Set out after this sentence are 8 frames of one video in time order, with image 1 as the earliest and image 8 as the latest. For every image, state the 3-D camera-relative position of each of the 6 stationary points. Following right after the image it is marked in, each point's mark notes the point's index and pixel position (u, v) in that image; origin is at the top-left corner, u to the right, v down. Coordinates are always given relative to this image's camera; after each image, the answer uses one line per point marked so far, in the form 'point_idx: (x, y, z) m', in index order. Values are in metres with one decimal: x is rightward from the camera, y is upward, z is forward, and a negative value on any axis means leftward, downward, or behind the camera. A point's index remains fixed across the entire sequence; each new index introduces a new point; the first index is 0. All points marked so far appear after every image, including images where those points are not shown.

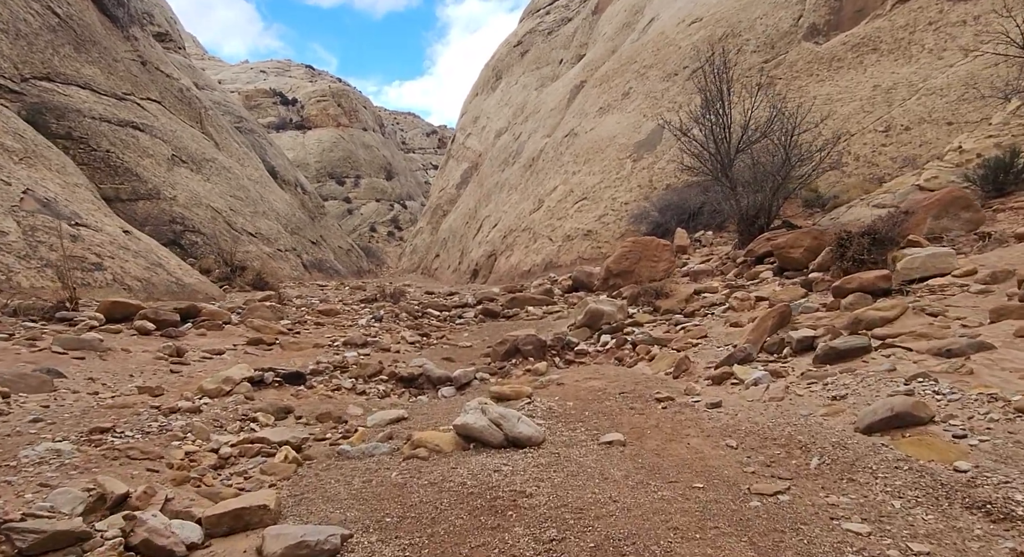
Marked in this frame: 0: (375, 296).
0: (-2.6, -0.3, +14.1) m
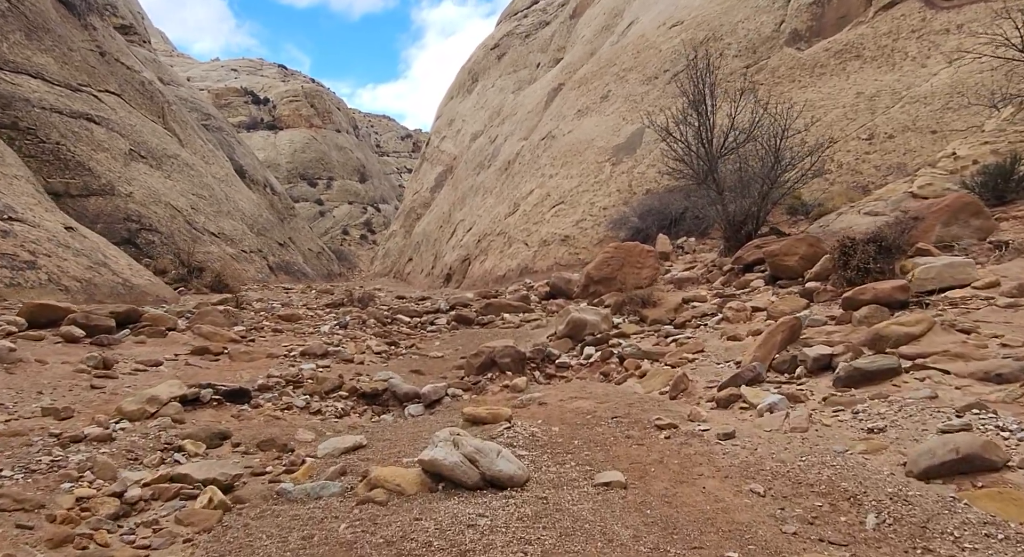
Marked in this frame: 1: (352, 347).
0: (-3.0, -0.4, +13.4) m
1: (-1.7, -0.7, +8.0) m
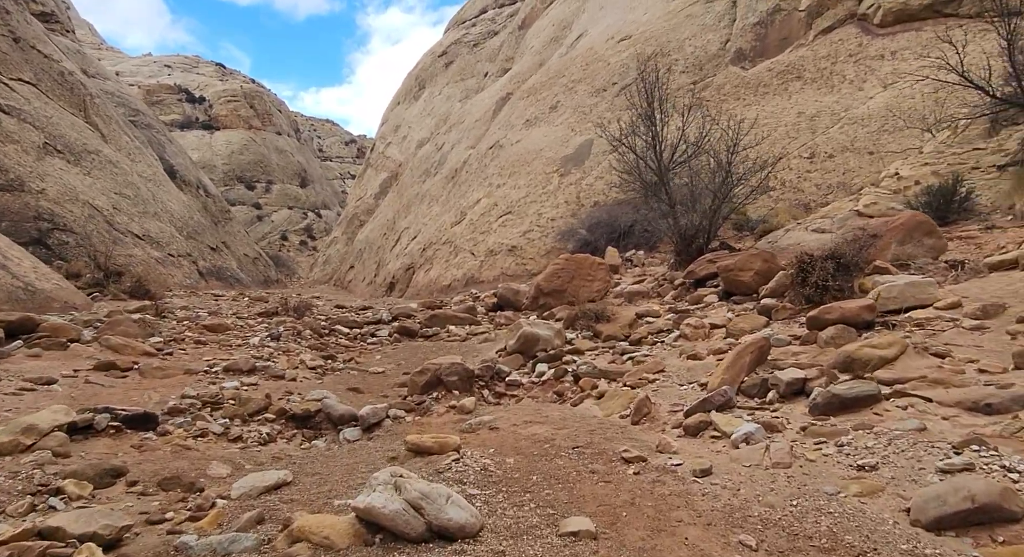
0: (-3.9, -0.5, +12.8) m
1: (-2.2, -0.8, +7.4) m
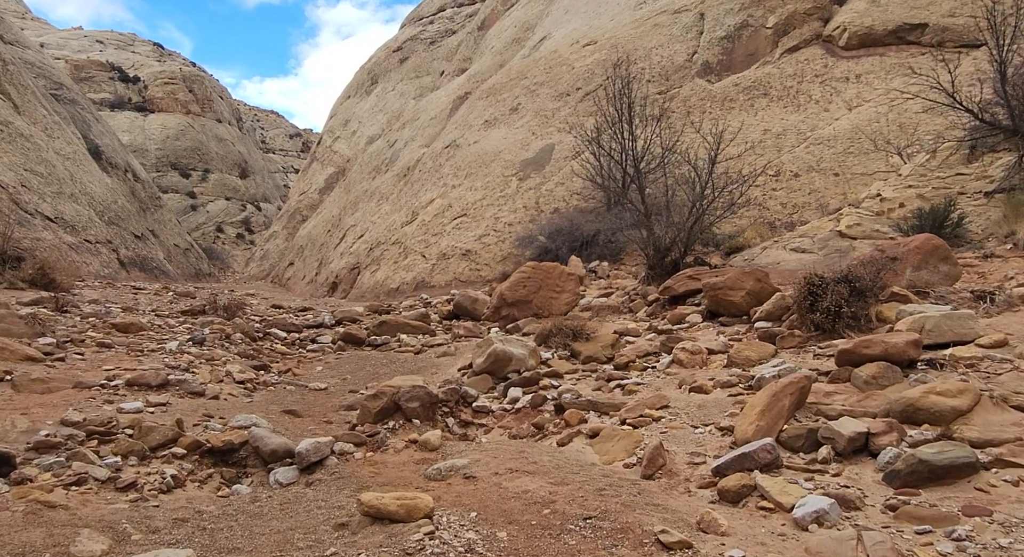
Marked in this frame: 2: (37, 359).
0: (-4.6, -0.4, +11.6) m
1: (-2.5, -0.8, +6.4) m
2: (-3.8, -0.6, +6.2) m
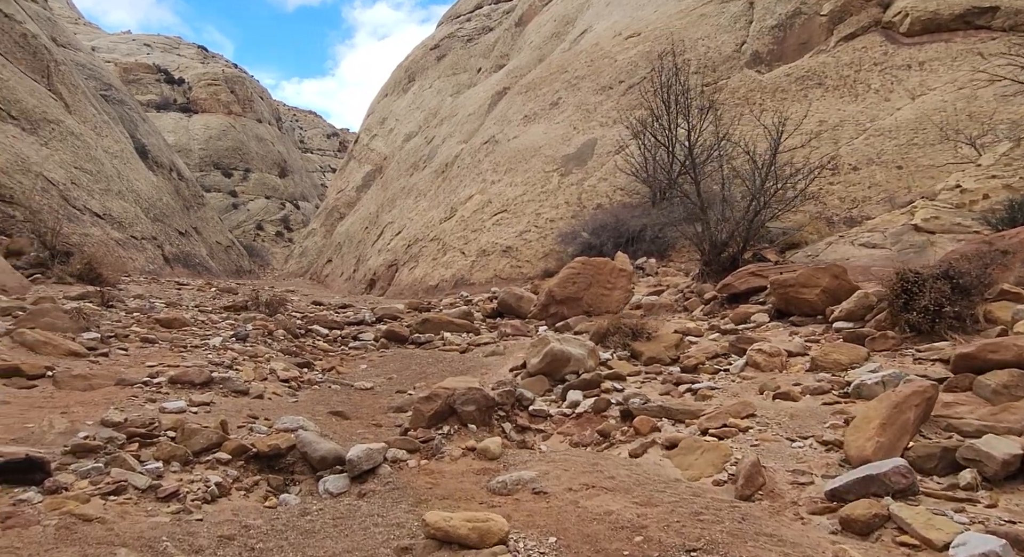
0: (-3.9, -0.4, +11.4) m
1: (-2.1, -0.7, +6.1) m
2: (-3.4, -0.6, +6.0) m
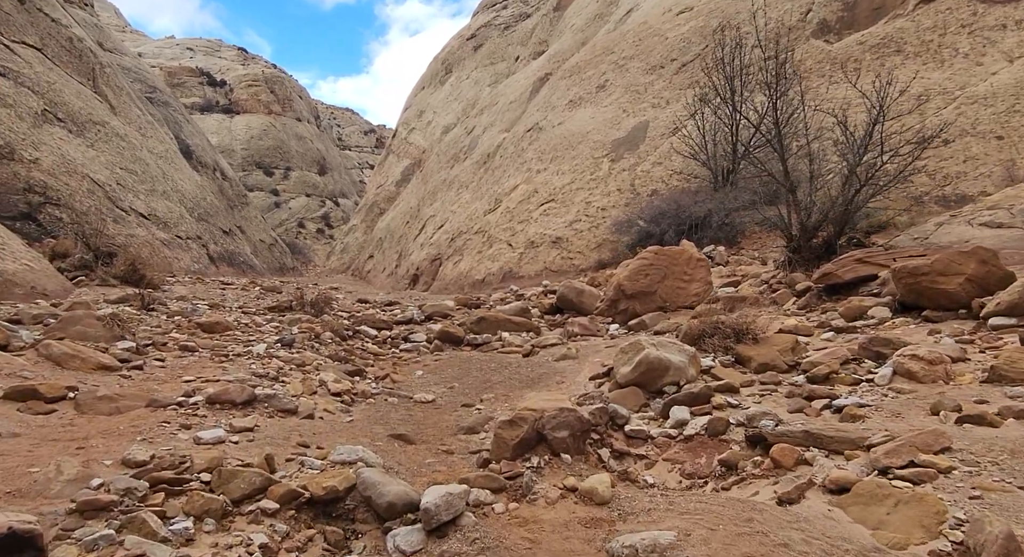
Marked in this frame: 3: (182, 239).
0: (-3.1, -0.4, +10.7) m
1: (-1.5, -0.7, +5.3) m
2: (-2.8, -0.6, +5.3) m
3: (-8.0, +0.9, +18.7) m
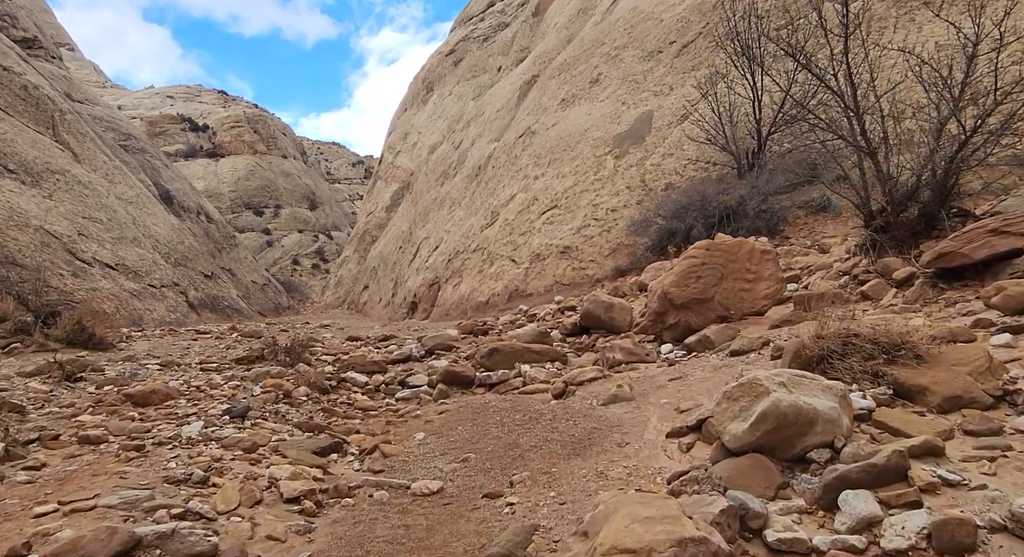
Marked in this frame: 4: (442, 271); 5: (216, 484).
0: (-2.9, -0.9, +8.9) m
1: (-1.3, -1.0, +3.5) m
2: (-2.6, -1.0, +3.5) m
3: (-7.9, -0.2, +16.9) m
4: (-1.6, +0.2, +17.7) m
5: (-1.4, -1.0, +3.6) m
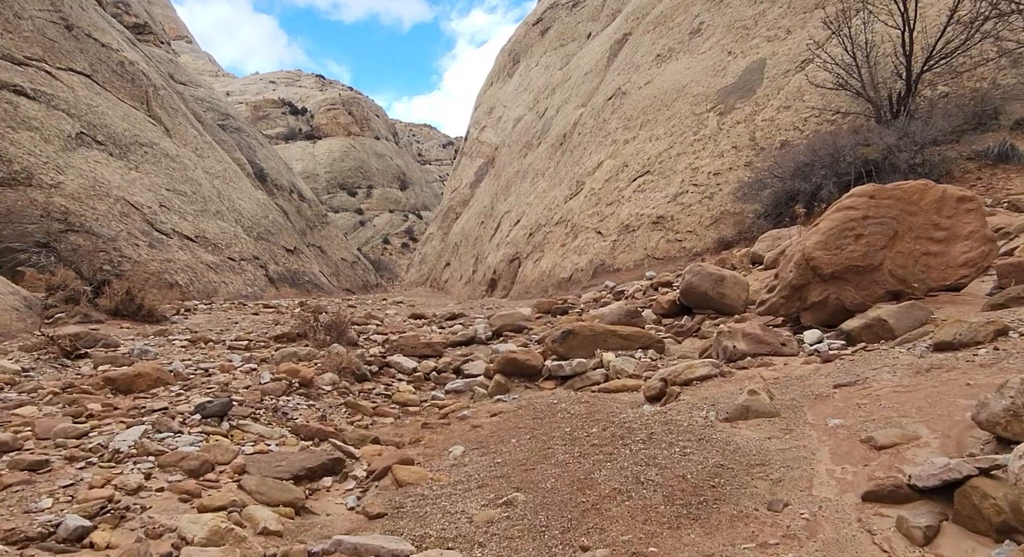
0: (-2.1, -0.5, +7.6) m
1: (-1.1, -0.8, +2.0) m
2: (-2.4, -0.8, +2.2) m
3: (-6.1, +0.4, +16.1) m
4: (+0.2, +0.7, +16.2) m
5: (-1.2, -0.8, +2.2) m
